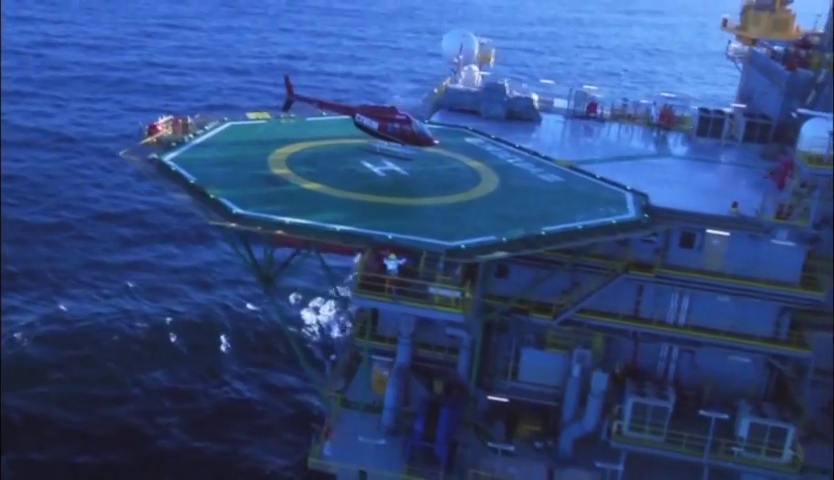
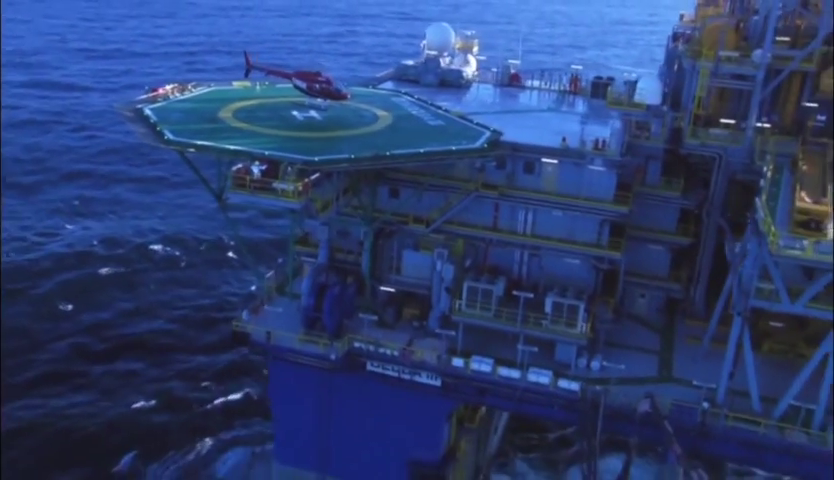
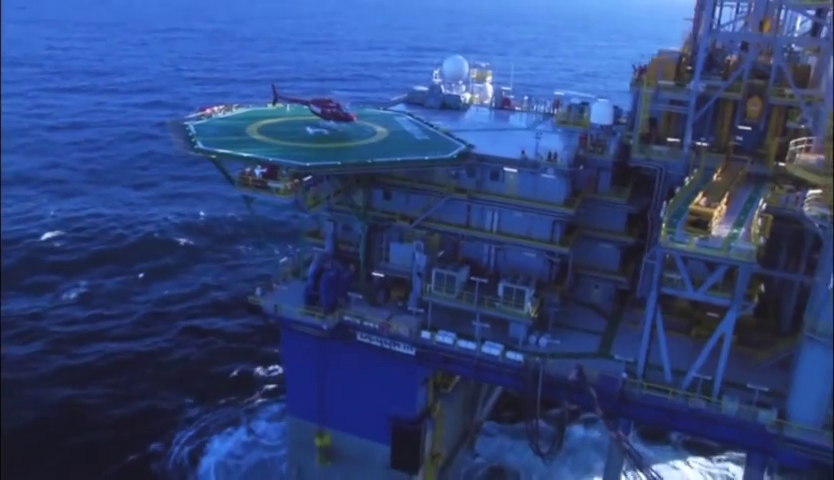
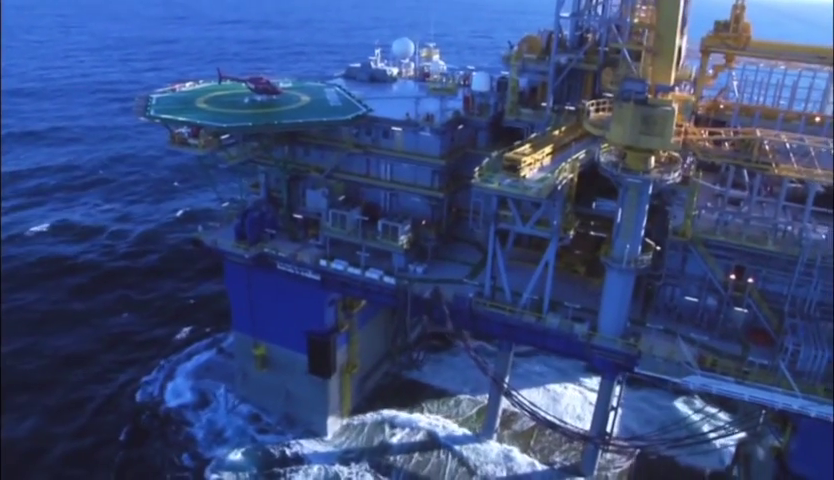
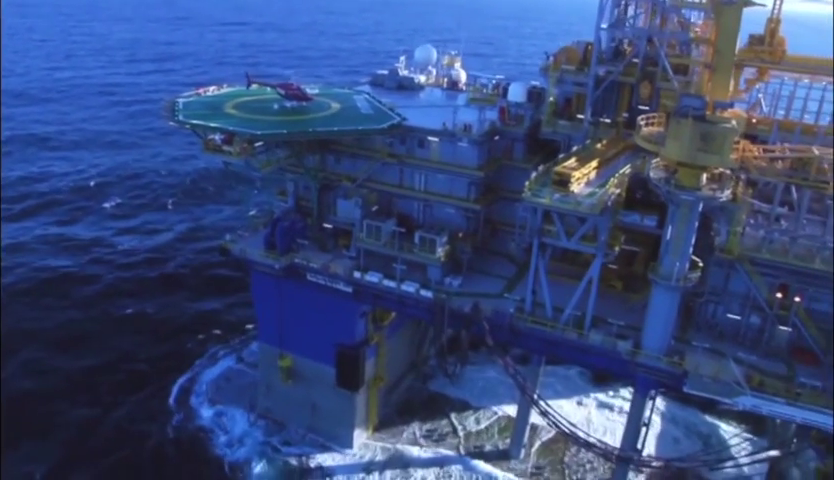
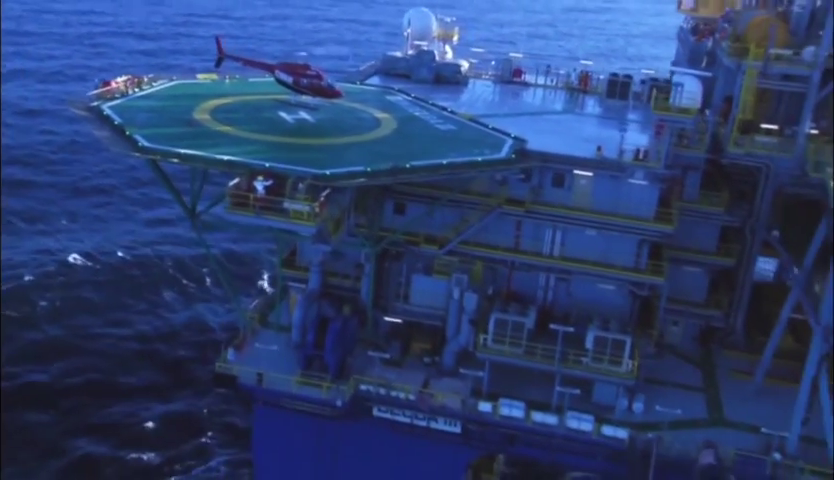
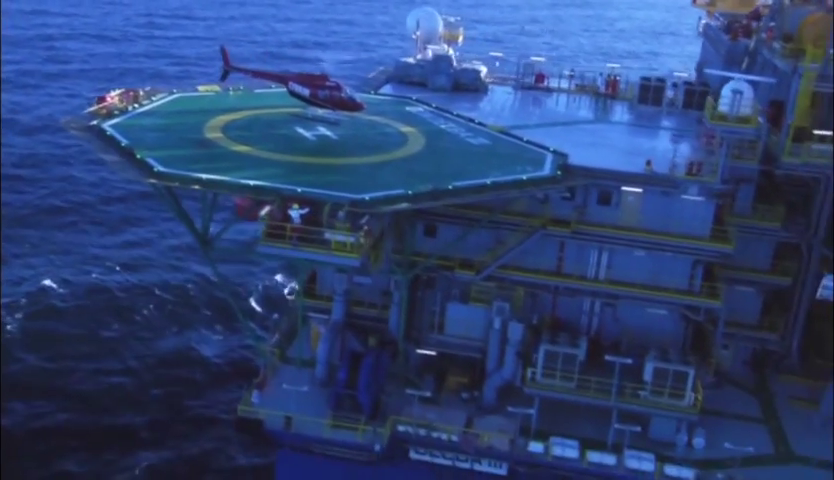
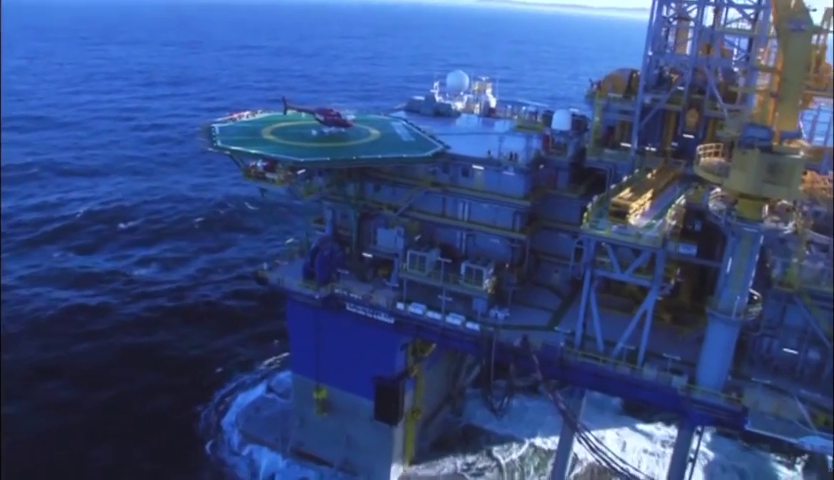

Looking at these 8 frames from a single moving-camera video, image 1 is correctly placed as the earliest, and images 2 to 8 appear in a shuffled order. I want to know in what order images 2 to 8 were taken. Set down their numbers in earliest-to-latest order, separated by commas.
7, 6, 2, 3, 8, 5, 4
